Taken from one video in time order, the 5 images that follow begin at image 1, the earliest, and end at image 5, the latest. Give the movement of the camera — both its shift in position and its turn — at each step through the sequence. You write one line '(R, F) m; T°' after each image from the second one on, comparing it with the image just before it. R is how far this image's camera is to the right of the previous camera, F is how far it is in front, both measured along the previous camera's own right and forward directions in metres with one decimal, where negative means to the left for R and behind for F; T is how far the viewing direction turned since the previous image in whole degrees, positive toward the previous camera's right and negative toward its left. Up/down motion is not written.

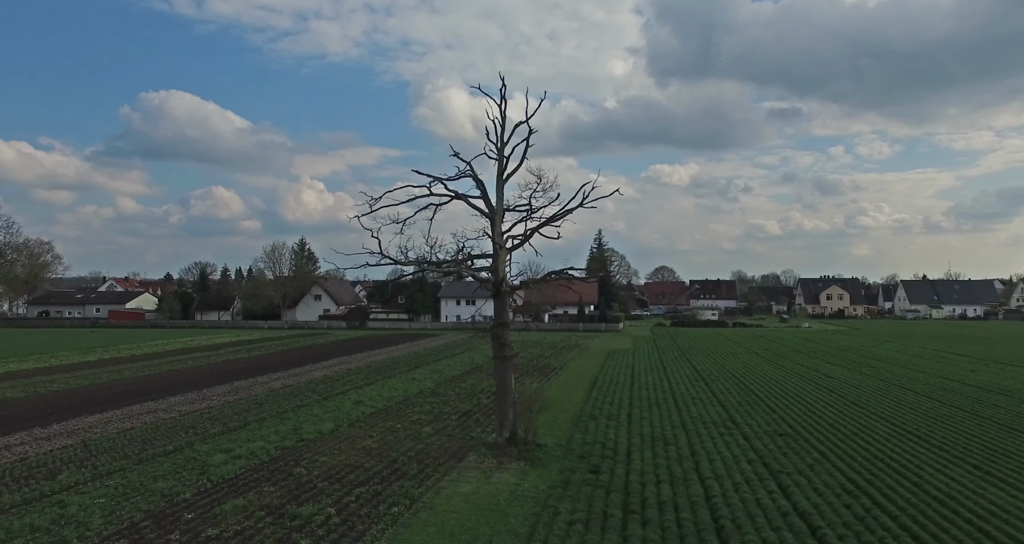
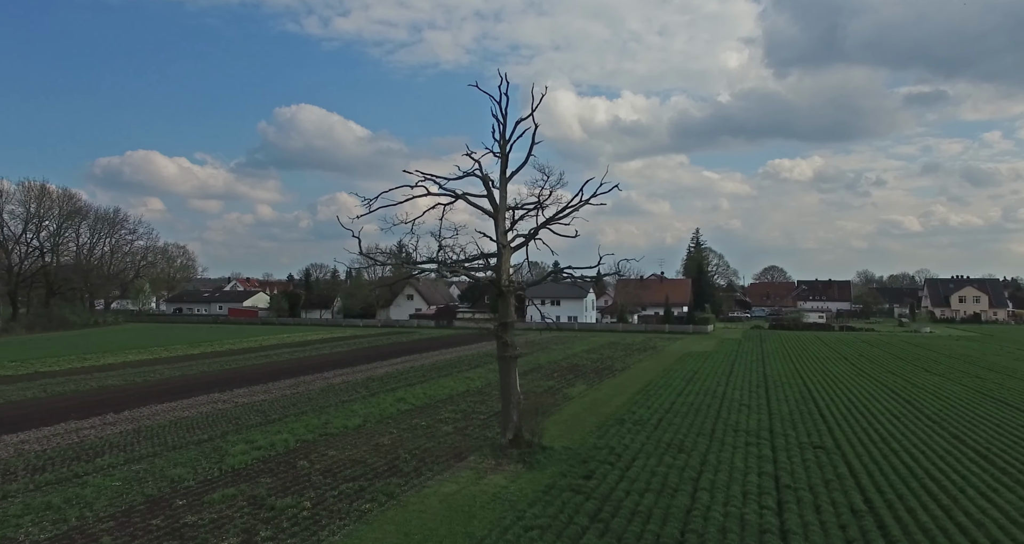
(+2.0, +0.4) m; -9°
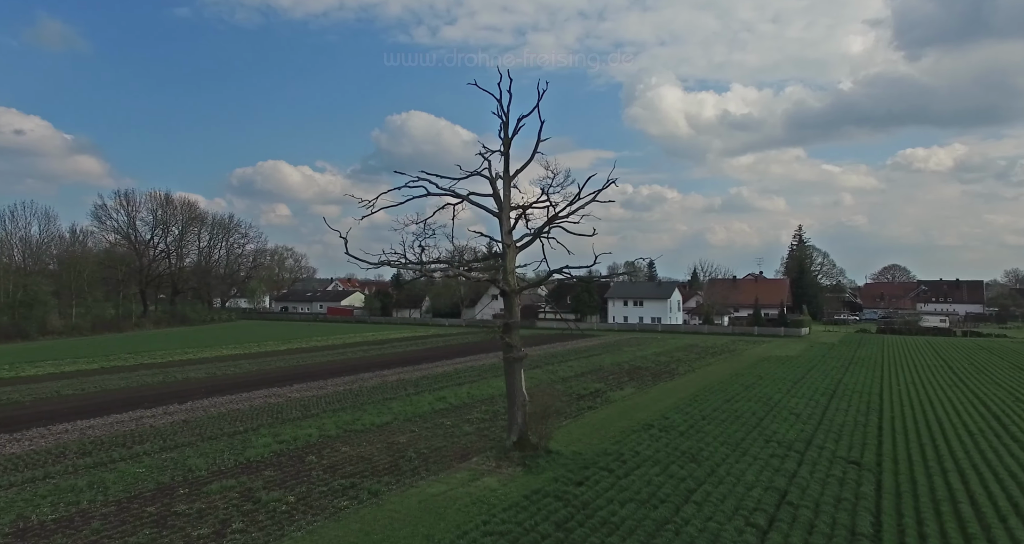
(+1.9, +0.4) m; -9°
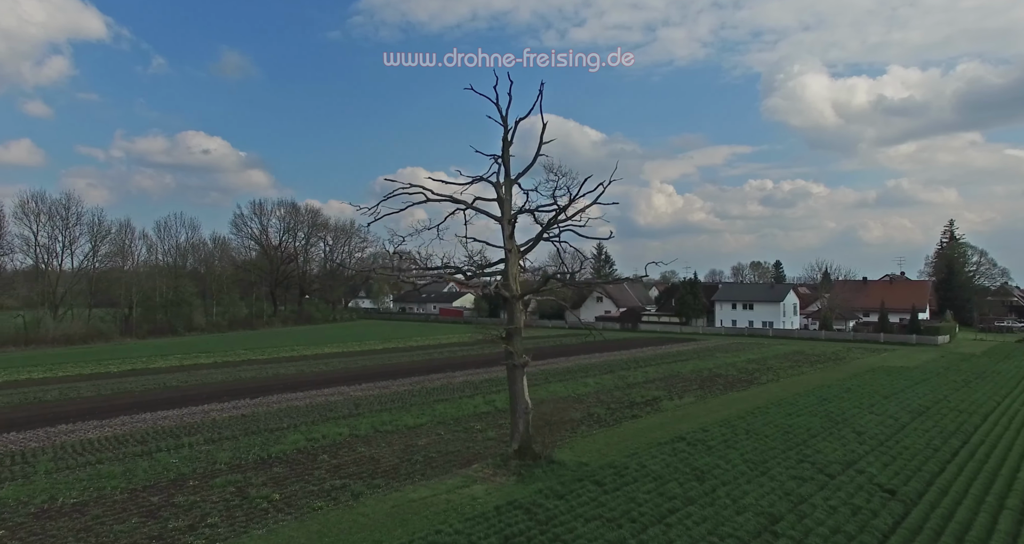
(+2.4, +0.5) m; -11°
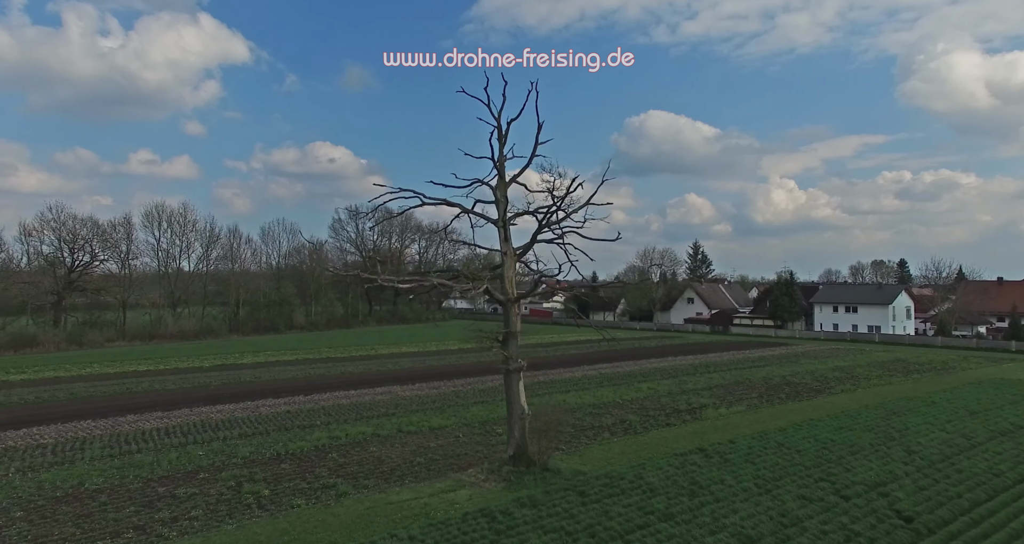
(+2.1, +0.4) m; -10°
